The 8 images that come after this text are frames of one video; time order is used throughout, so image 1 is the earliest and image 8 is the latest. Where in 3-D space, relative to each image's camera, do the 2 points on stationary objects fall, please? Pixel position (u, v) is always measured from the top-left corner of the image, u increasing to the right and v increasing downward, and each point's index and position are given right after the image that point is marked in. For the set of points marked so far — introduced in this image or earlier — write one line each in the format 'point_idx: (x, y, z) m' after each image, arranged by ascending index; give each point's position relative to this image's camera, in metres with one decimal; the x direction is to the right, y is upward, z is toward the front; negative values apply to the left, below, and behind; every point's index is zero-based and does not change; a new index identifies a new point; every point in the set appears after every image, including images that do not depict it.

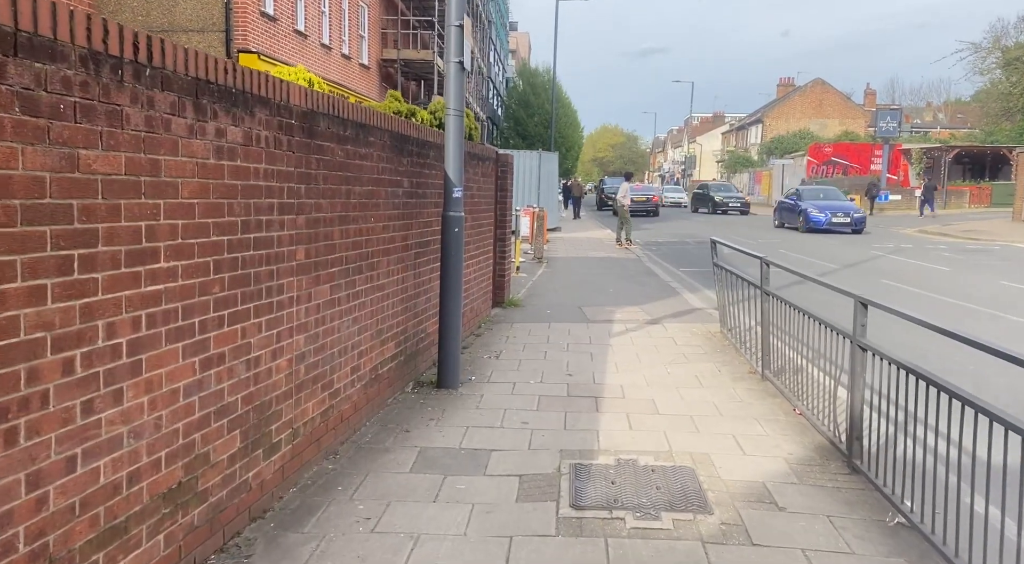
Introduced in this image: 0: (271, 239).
0: (-1.2, +0.2, +3.7) m
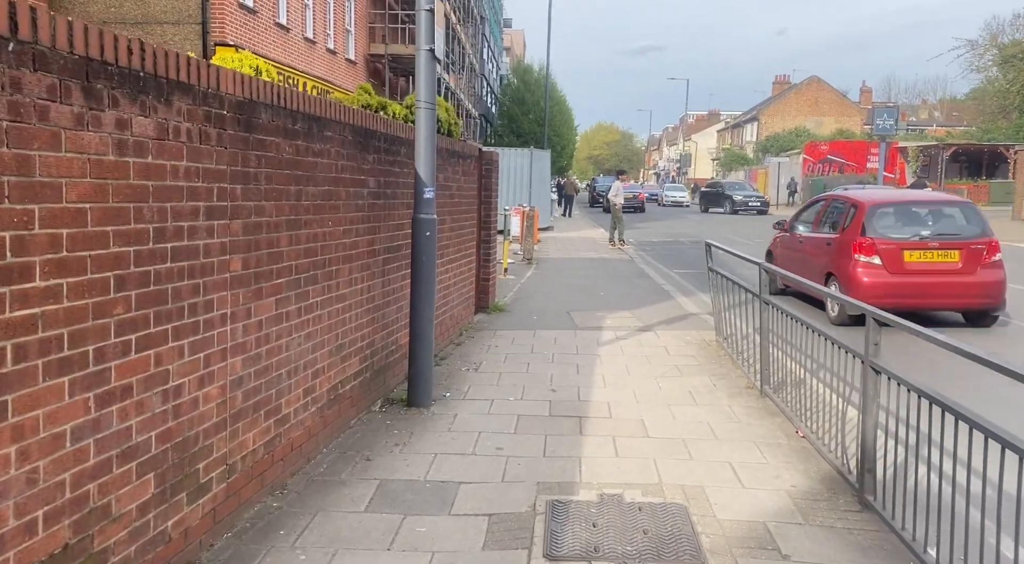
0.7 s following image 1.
0: (-1.3, +0.1, +3.2) m
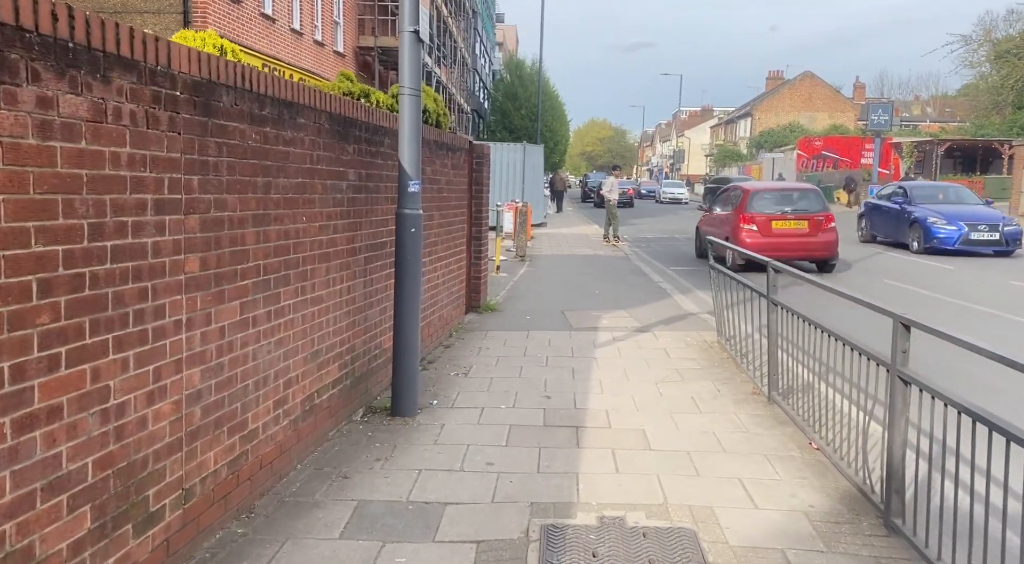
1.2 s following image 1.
0: (-1.4, +0.1, +2.8) m
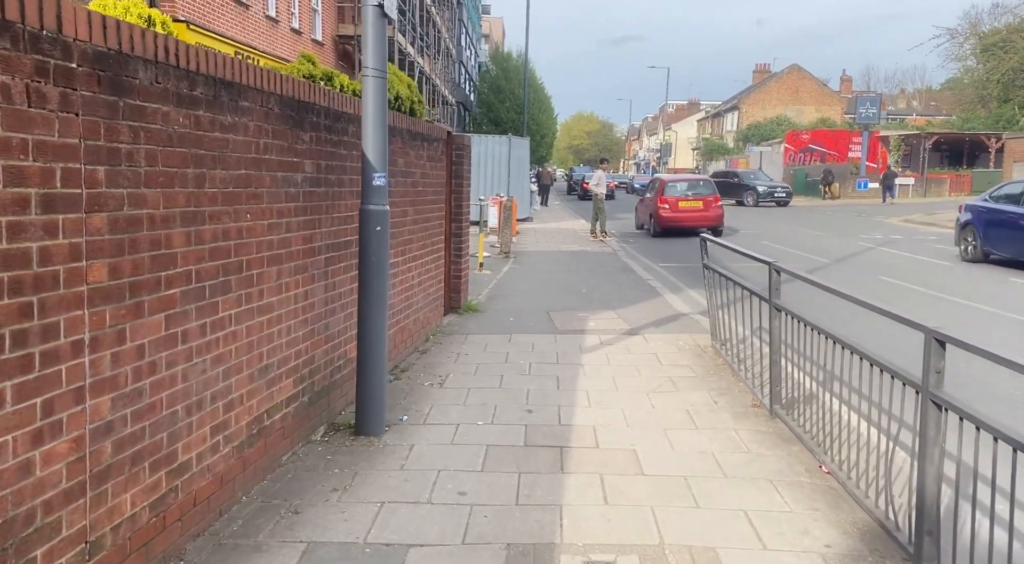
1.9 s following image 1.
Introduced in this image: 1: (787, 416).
0: (-1.5, +0.1, +2.3) m
1: (+1.8, -0.9, +4.9) m
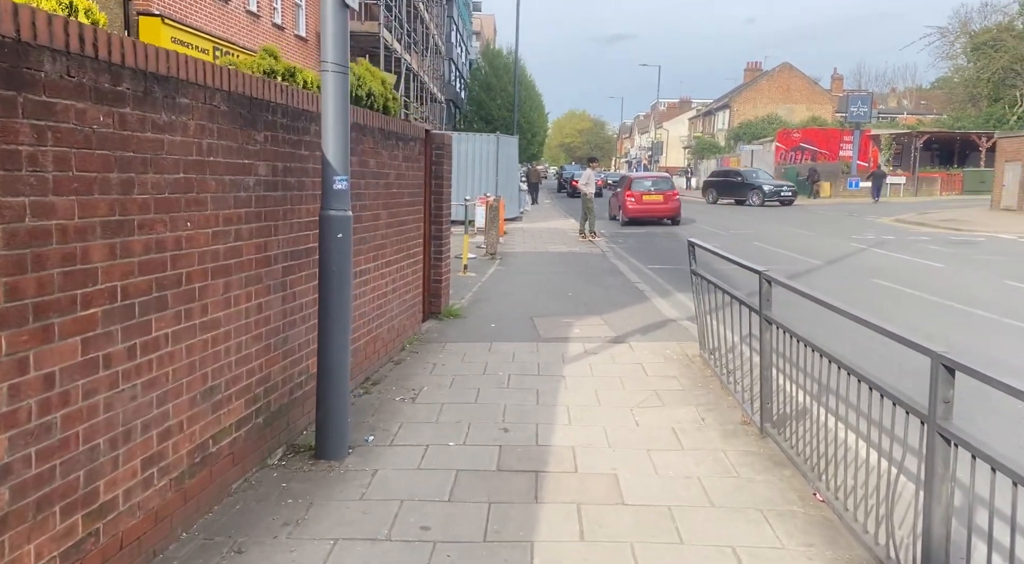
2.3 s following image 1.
0: (-1.6, 0.0, +1.9) m
1: (+1.6, -0.9, +4.6) m
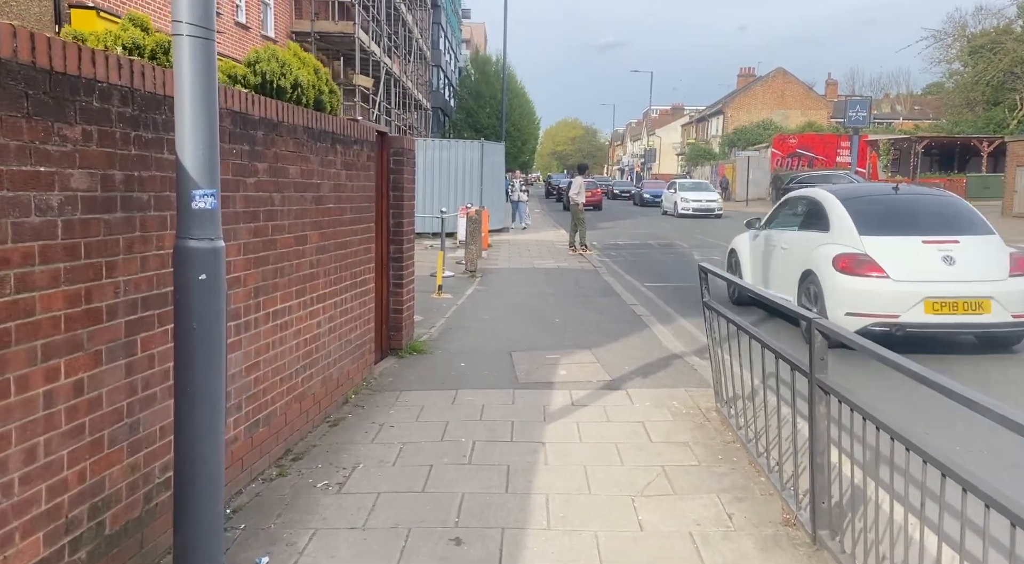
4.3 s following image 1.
0: (-1.8, -0.2, +0.6) m
1: (+1.4, -1.1, +3.3) m
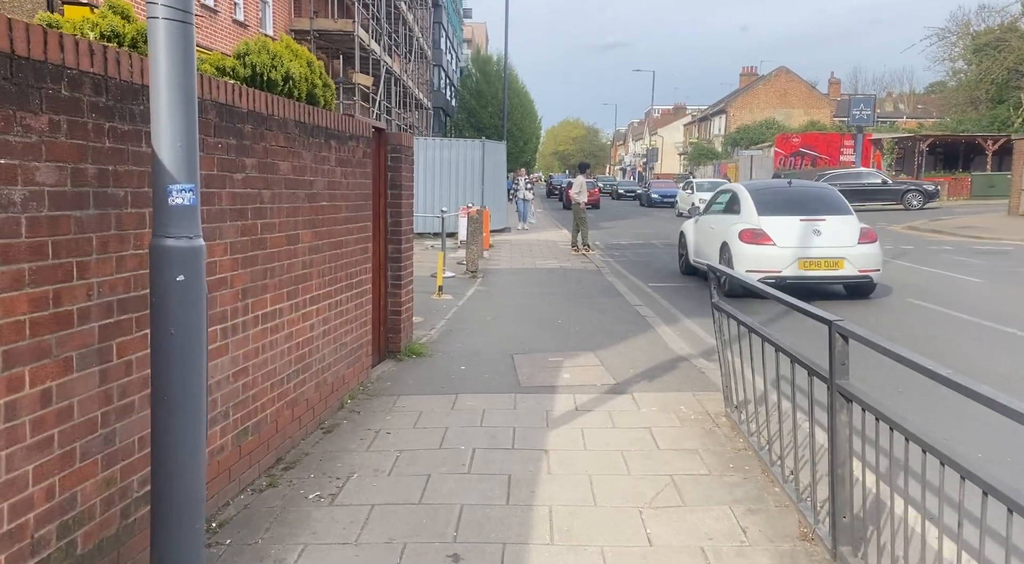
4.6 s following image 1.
0: (-1.8, -0.2, +0.4) m
1: (+1.4, -1.1, +3.1) m
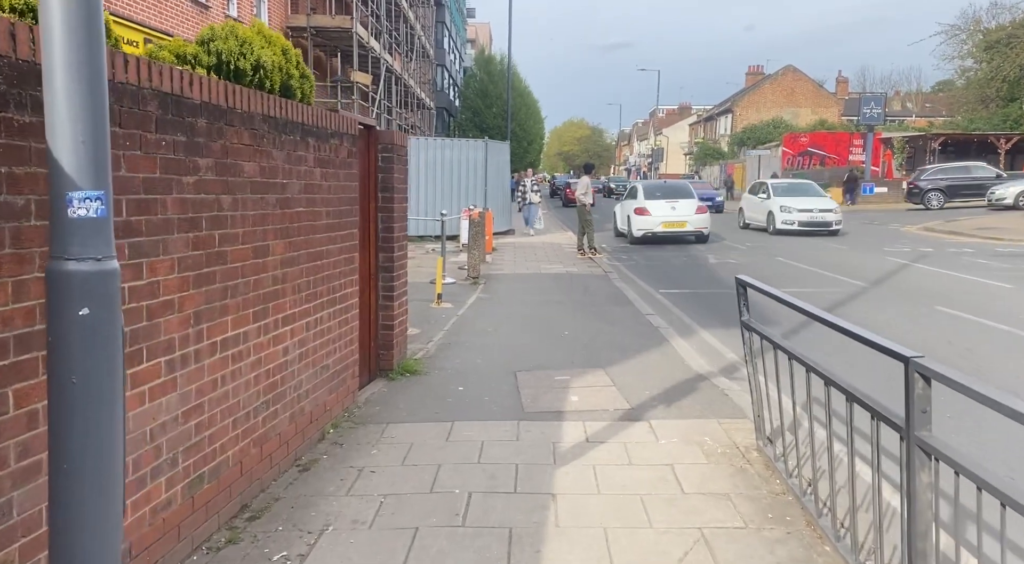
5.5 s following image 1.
0: (-1.8, -0.3, -0.2) m
1: (+1.4, -1.2, +2.4) m
